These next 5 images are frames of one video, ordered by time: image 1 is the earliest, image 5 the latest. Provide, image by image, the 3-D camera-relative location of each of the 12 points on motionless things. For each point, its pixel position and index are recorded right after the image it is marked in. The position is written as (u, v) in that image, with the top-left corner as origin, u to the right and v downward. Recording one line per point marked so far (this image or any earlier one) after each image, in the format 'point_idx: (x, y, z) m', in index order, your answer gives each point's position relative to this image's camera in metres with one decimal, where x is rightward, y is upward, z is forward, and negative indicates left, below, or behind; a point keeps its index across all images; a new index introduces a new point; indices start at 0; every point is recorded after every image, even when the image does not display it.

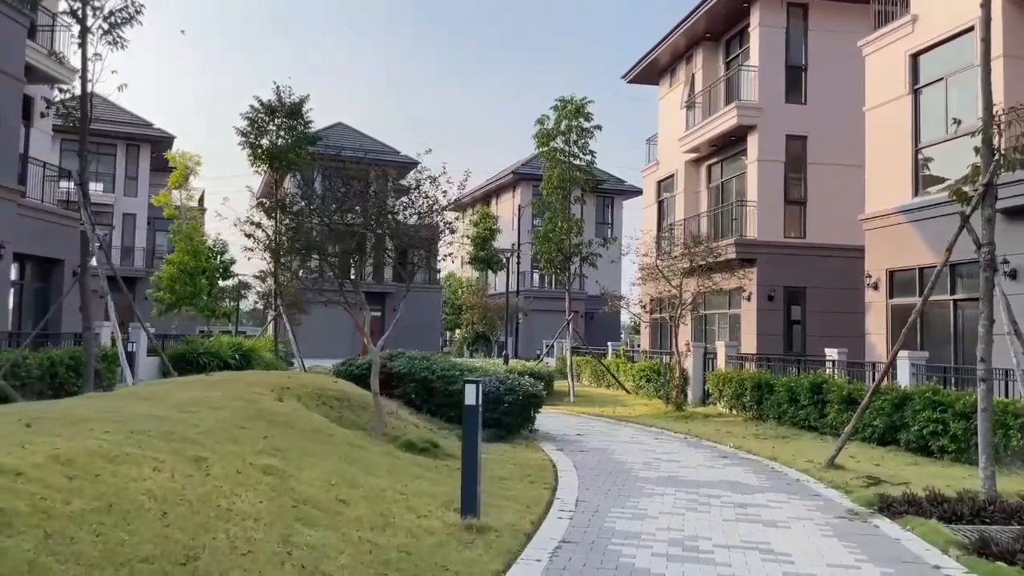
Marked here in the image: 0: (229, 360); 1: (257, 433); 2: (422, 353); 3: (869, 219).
0: (-6.6, -1.7, +19.7) m
1: (-2.1, -1.2, +7.1) m
2: (-1.5, -1.1, +14.4) m
3: (+7.2, +1.4, +17.1) m
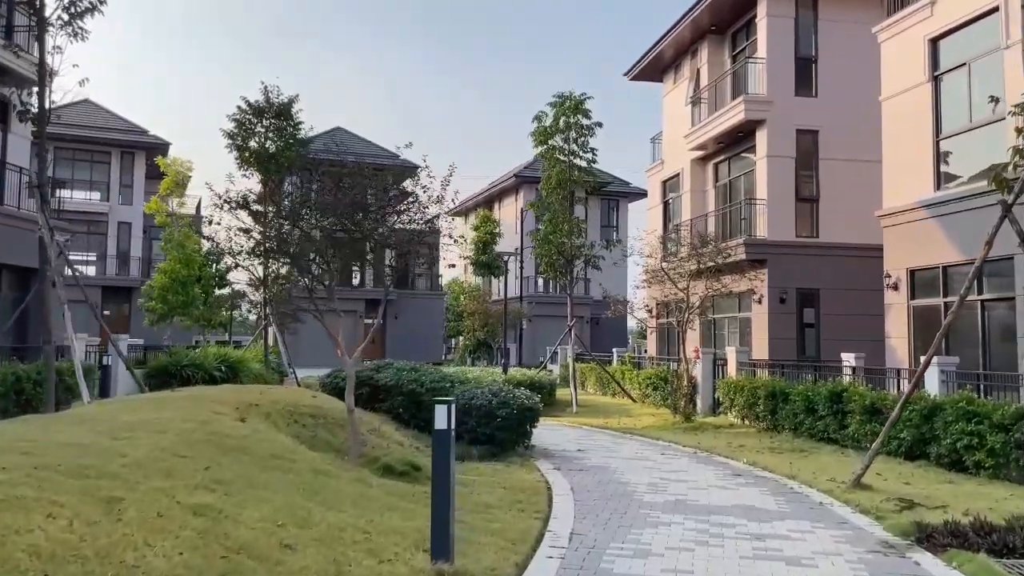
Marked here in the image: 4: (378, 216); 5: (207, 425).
0: (-6.6, -1.9, +18.8) m
1: (-2.3, -1.3, +6.1) m
2: (-1.6, -1.2, +13.5) m
3: (+7.1, +1.4, +16.1) m
4: (-1.7, +0.9, +10.6) m
5: (-2.7, -1.2, +7.4) m
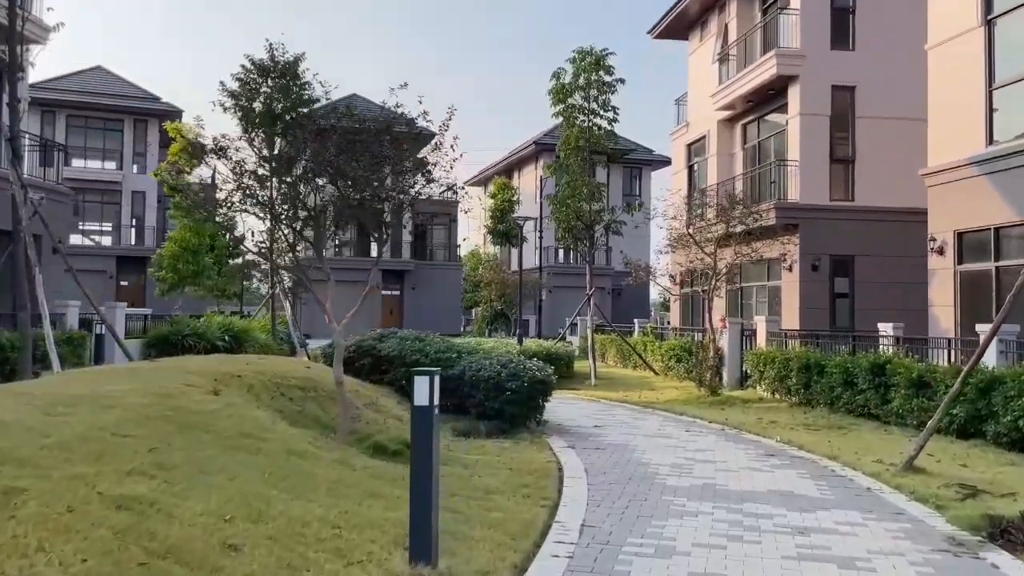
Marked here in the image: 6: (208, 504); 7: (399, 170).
0: (-6.3, -1.2, +18.0) m
1: (-2.3, -1.0, +5.2) m
2: (-1.4, -0.6, +12.6) m
3: (+7.4, +2.0, +14.8) m
4: (-1.6, +1.4, +9.6) m
5: (-2.7, -0.9, +6.6) m
6: (-1.6, -1.2, +4.6) m
7: (-1.3, +1.4, +9.8) m
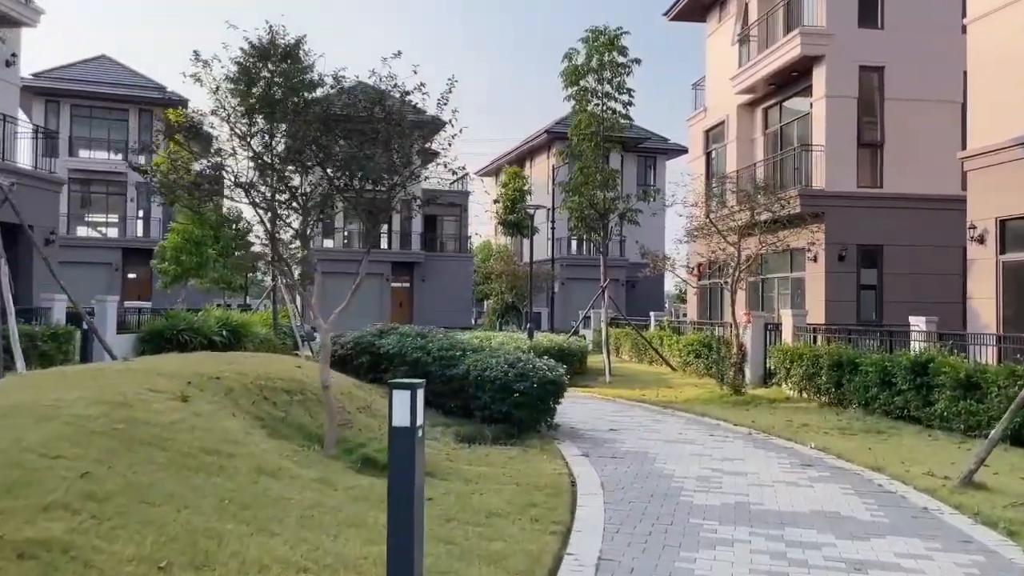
0: (-6.1, -1.0, +17.2) m
1: (-2.3, -0.9, +4.4) m
2: (-1.3, -0.5, +11.7) m
3: (+7.5, +2.1, +13.8) m
4: (-1.5, +1.4, +8.7) m
5: (-2.6, -0.8, +5.7) m
6: (-1.6, -1.1, +3.7) m
7: (-1.3, +1.4, +8.9) m
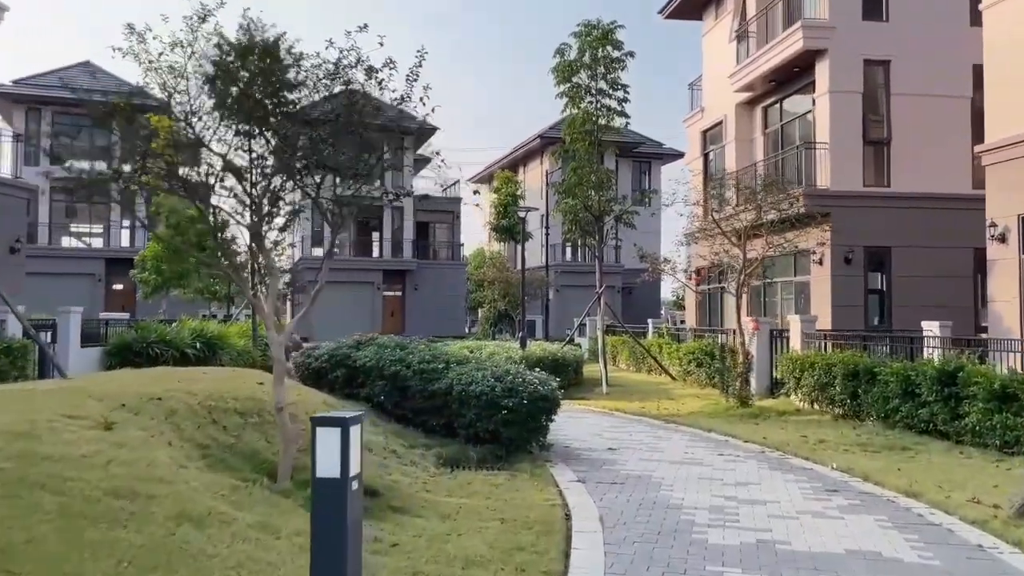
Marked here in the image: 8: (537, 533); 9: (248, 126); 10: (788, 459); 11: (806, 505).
0: (-6.2, -1.2, +16.2) m
1: (-2.4, -0.9, +3.4) m
2: (-1.4, -0.6, +10.8) m
3: (+7.3, +2.1, +13.0) m
4: (-1.6, +1.4, +7.8) m
5: (-2.7, -0.9, +4.8) m
6: (-1.7, -1.2, +2.8) m
7: (-1.4, +1.4, +8.0) m
8: (+0.2, -1.6, +5.6) m
9: (-2.3, +1.4, +7.5) m
10: (+2.9, -1.8, +8.9) m
11: (+2.3, -1.7, +6.7) m
